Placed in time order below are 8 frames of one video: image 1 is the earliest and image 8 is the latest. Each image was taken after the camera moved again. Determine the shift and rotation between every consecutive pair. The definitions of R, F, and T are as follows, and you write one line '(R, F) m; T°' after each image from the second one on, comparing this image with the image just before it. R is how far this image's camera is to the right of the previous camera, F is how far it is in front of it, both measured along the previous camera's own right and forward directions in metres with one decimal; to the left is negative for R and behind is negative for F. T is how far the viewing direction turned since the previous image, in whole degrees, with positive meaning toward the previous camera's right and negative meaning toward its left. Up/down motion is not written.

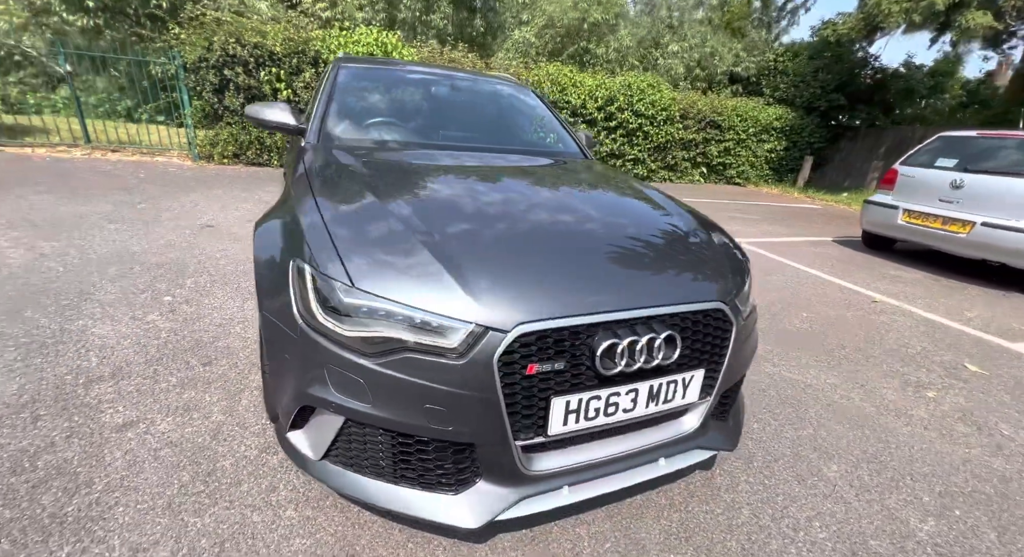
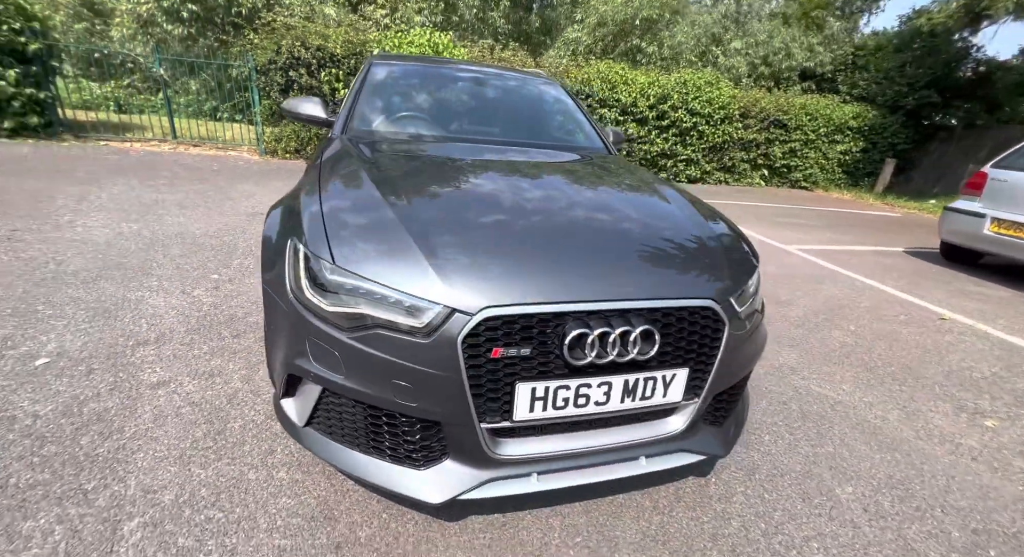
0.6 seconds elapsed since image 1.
(+0.3, 0.0) m; -8°
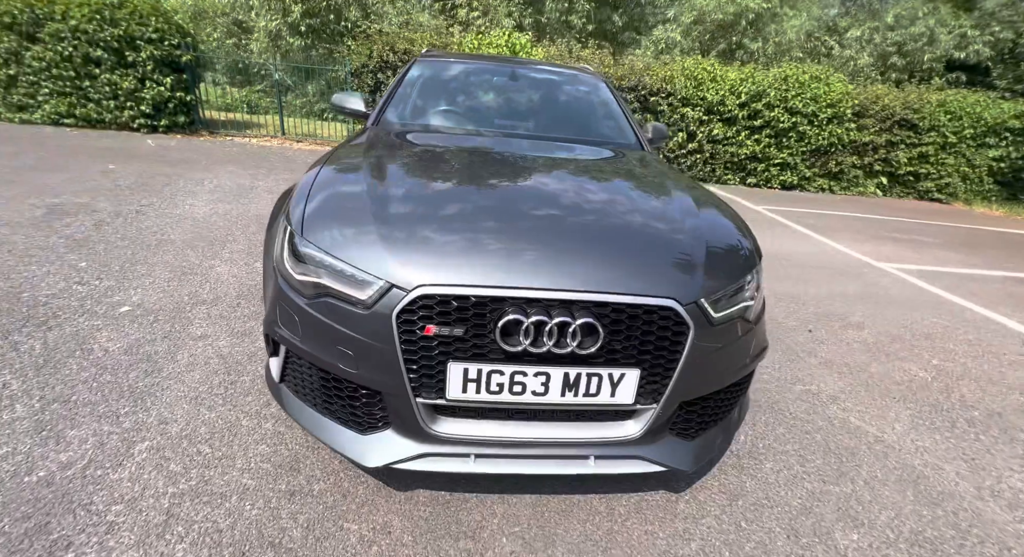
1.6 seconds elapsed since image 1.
(+0.5, 0.0) m; -12°
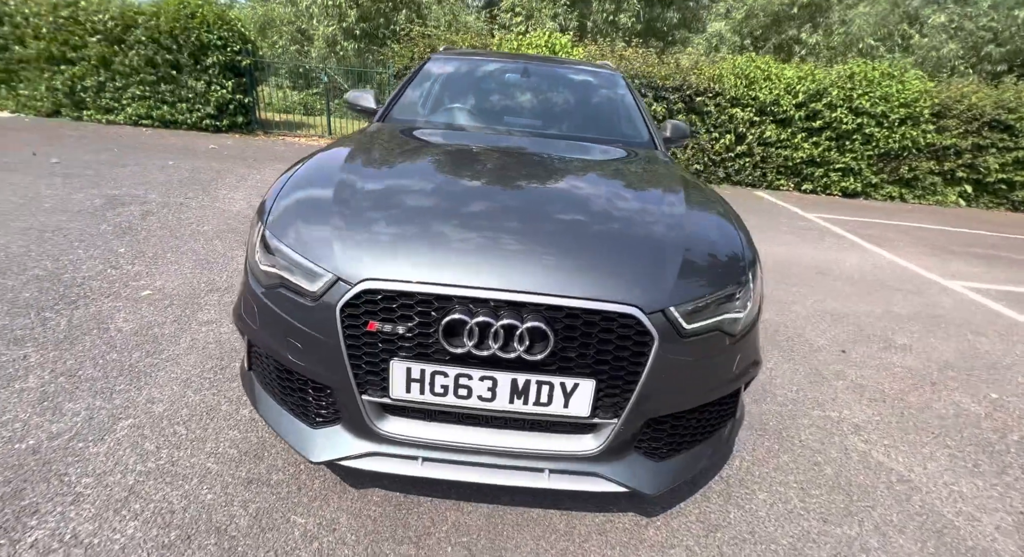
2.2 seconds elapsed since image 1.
(+0.3, +0.1) m; -7°
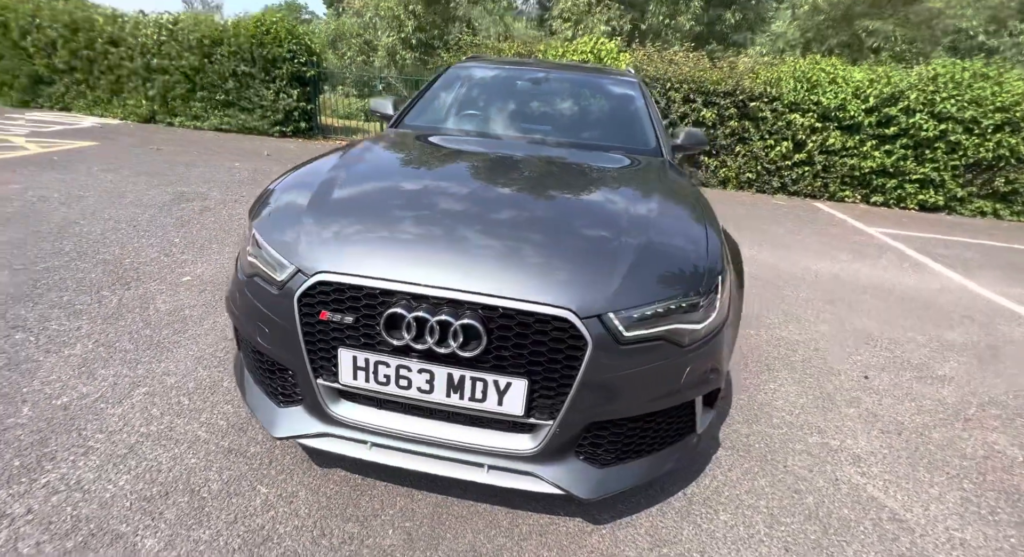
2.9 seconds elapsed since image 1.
(+0.4, 0.0) m; -8°
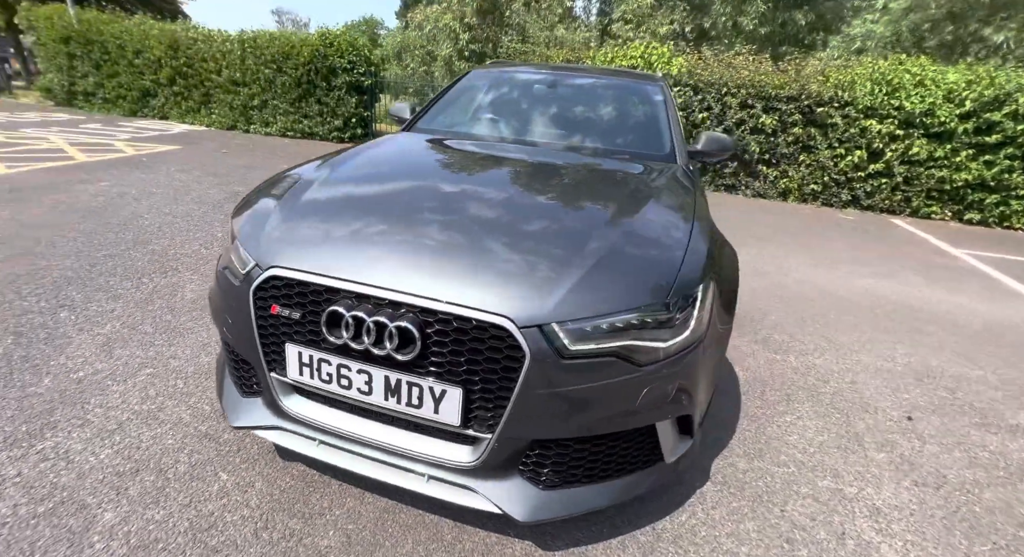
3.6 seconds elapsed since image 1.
(+0.4, +0.1) m; -8°
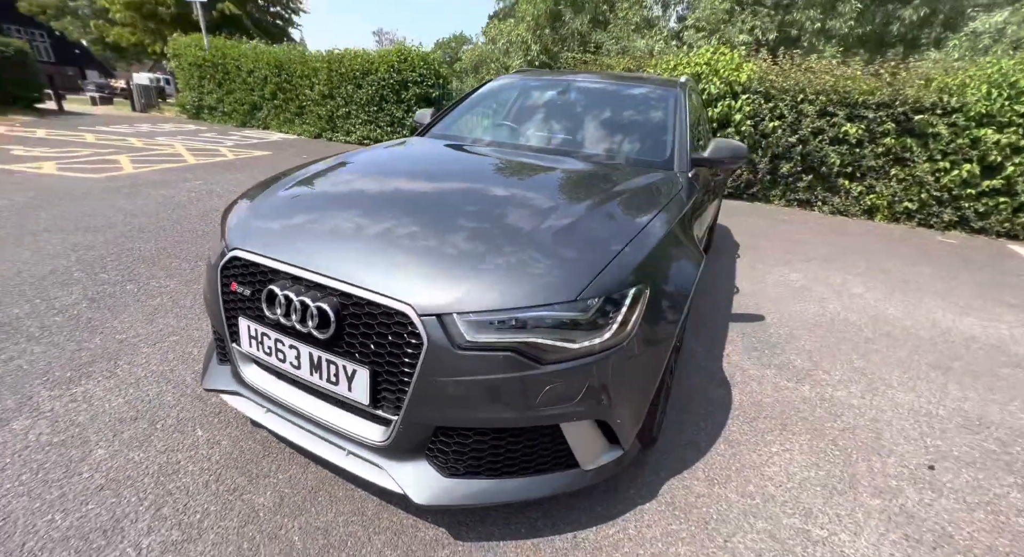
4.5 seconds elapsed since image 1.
(+0.6, 0.0) m; -11°
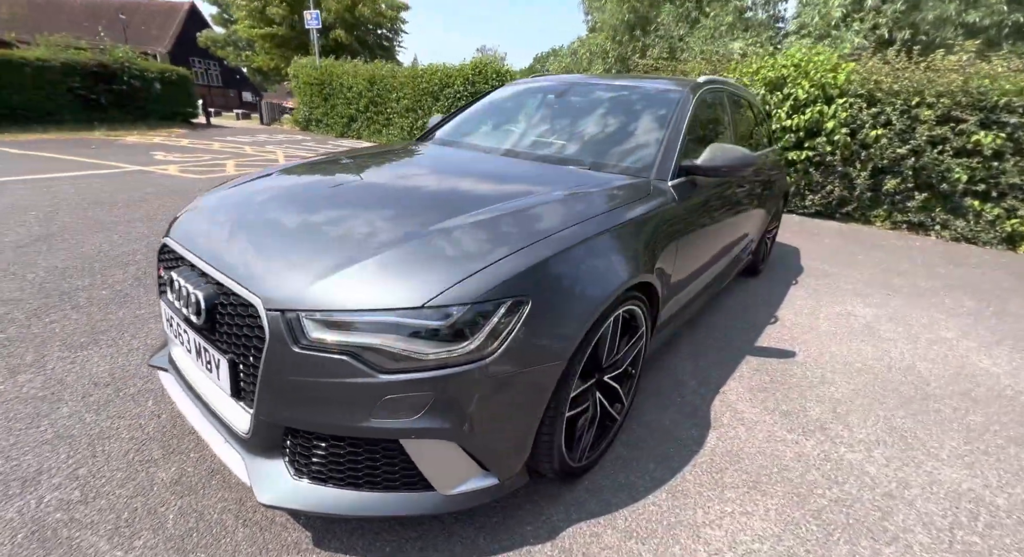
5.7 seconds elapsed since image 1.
(+0.7, +0.3) m; -13°
